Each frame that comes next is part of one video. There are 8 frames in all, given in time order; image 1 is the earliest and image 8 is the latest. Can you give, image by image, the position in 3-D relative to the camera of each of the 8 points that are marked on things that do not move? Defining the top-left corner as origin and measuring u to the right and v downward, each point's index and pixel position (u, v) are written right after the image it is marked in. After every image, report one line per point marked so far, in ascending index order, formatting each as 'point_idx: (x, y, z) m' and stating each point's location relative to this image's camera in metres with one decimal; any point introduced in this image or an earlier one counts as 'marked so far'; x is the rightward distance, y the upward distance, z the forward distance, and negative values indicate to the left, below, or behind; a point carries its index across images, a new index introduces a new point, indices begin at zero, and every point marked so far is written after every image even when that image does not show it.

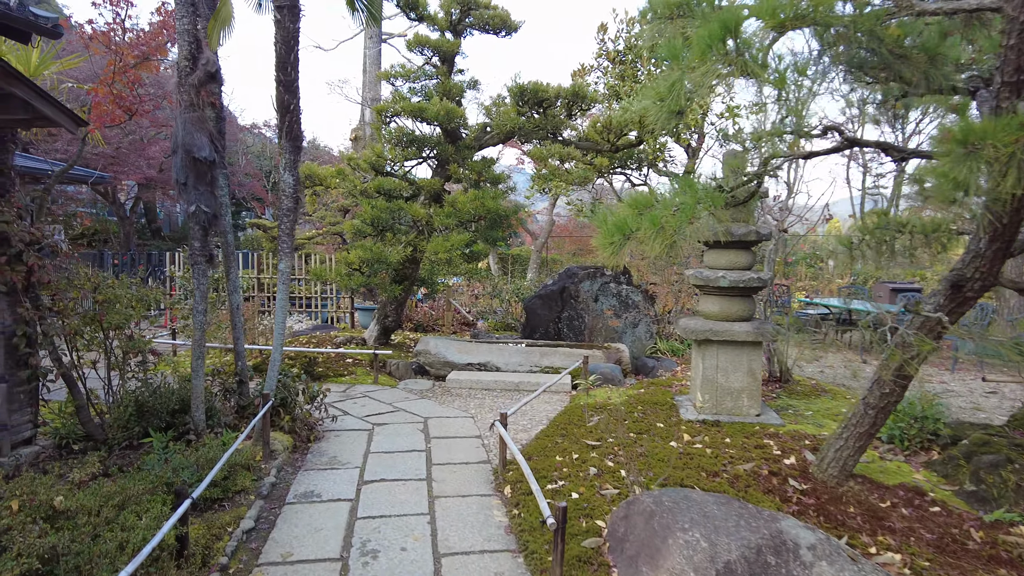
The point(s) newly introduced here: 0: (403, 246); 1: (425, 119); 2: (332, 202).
0: (-1.0, +0.4, +5.7) m
1: (-0.8, +1.5, +5.8) m
2: (-2.4, +1.1, +8.7) m
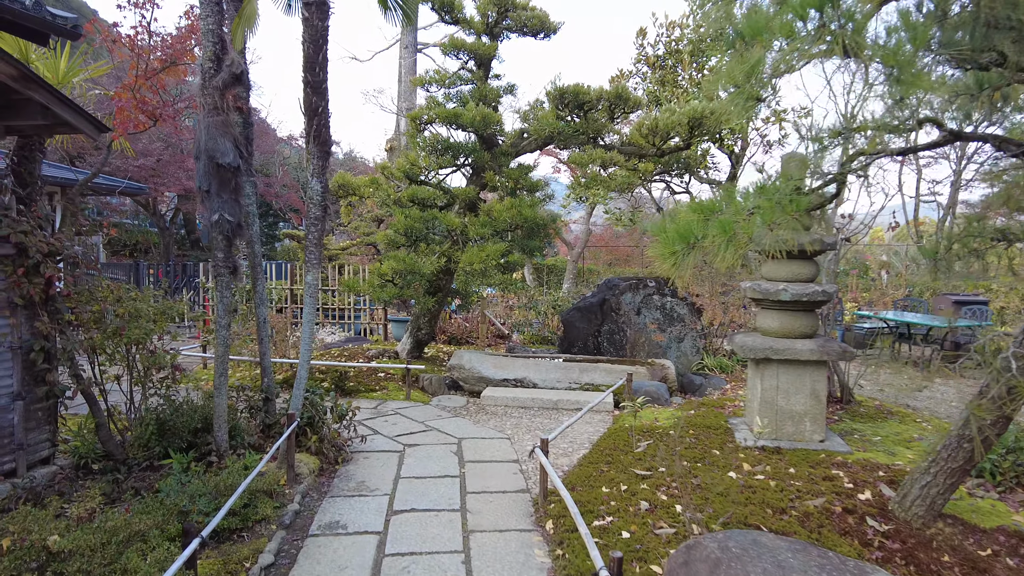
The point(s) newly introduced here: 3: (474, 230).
0: (-0.6, +0.3, +5.5) m
1: (-0.4, +1.4, +5.6) m
2: (-1.9, +1.0, +8.5) m
3: (-0.3, +0.5, +5.4) m
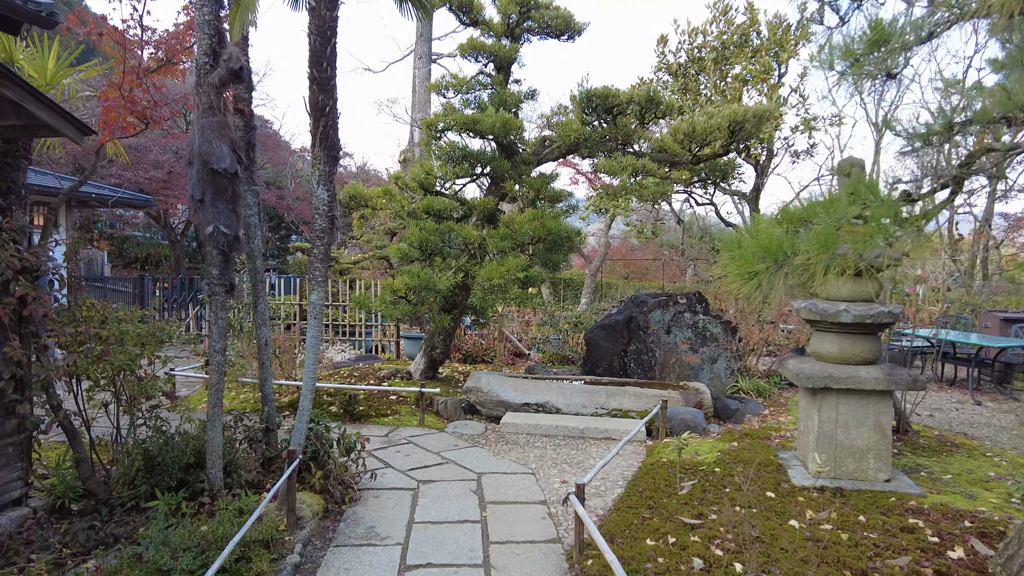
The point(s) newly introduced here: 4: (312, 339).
0: (-0.5, +0.1, +5.2) m
1: (-0.3, +1.3, +5.3) m
2: (-1.7, +0.8, +8.2) m
3: (-0.1, +0.3, +5.0) m
4: (-0.9, -0.2, +3.0) m
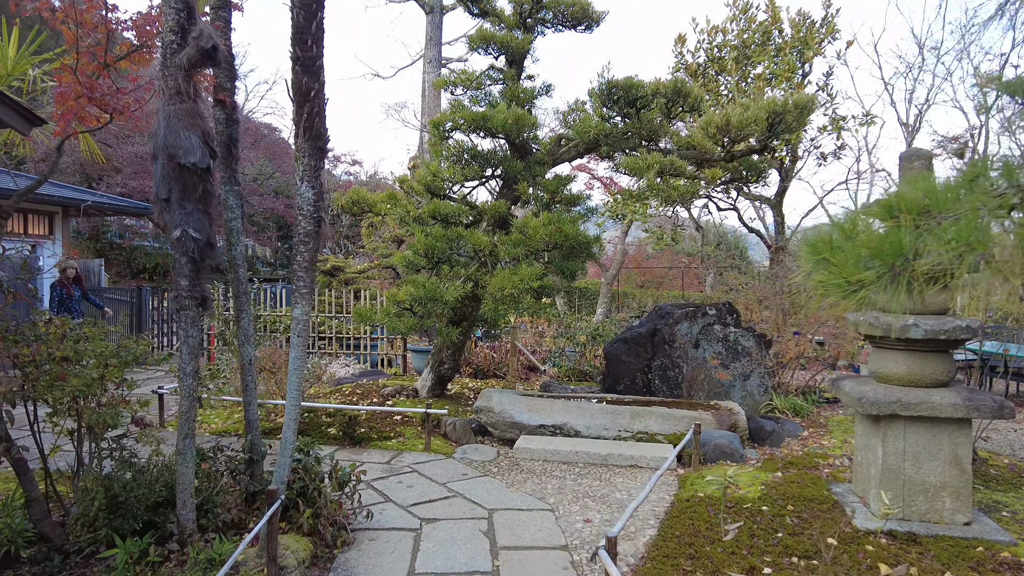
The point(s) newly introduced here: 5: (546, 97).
0: (-0.4, +0.1, +4.8) m
1: (-0.2, +1.2, +4.9) m
2: (-1.5, +0.7, +7.8) m
3: (0.0, +0.3, +4.6) m
4: (-0.8, -0.3, +2.6) m
5: (+0.3, +1.5, +5.0) m
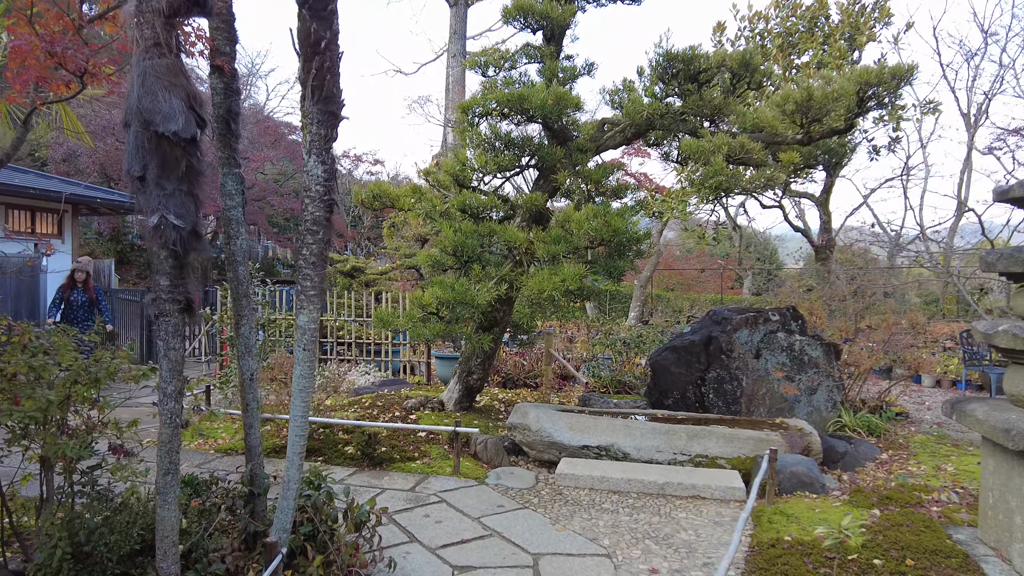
0: (-0.1, 0.0, +4.3) m
1: (+0.1, +1.2, +4.4) m
2: (-1.2, +0.6, +7.3) m
3: (+0.2, +0.2, +4.1) m
4: (-0.7, -0.3, +2.1) m
5: (+0.5, +1.4, +4.5) m
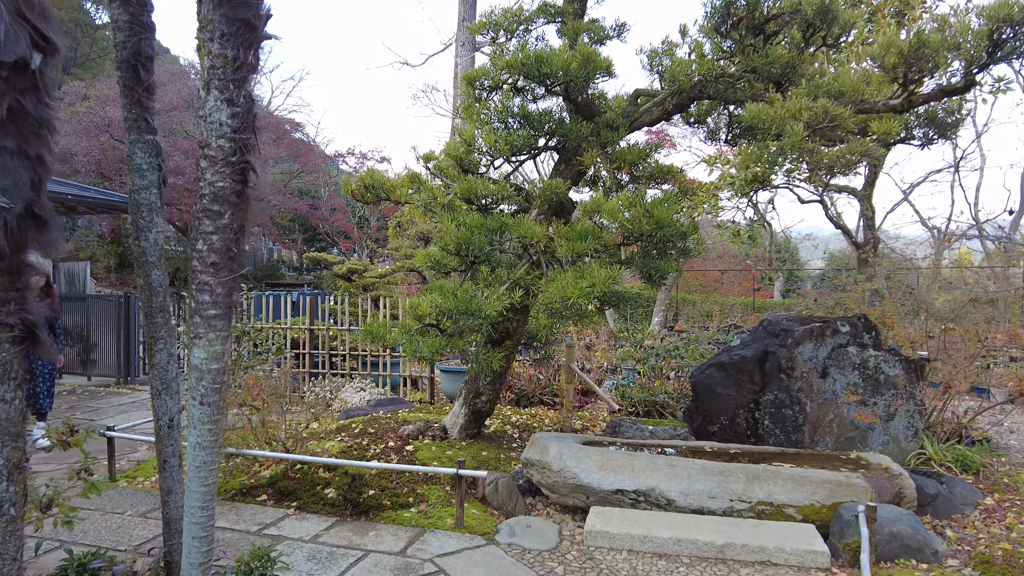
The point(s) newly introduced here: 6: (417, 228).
0: (0.0, 0.0, +3.5) m
1: (+0.2, +1.1, +3.6) m
2: (-1.0, +0.6, +6.6) m
3: (+0.3, +0.2, +3.3) m
4: (-0.6, -0.3, +1.3) m
5: (+0.6, +1.4, +3.7) m
6: (-0.9, +0.5, +6.0) m
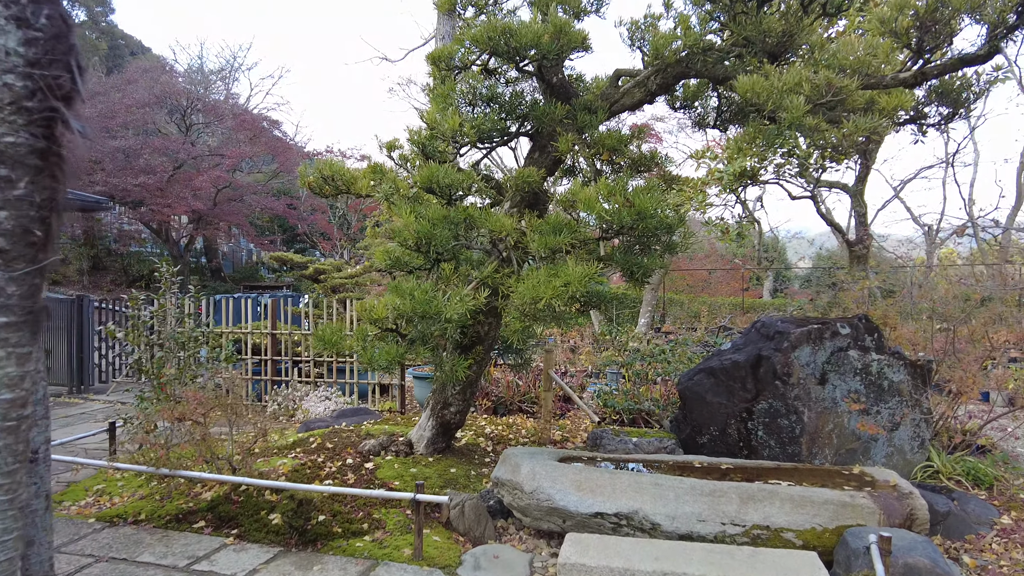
0: (-0.2, 0.0, +3.1) m
1: (0.0, +1.1, +3.3) m
2: (-1.2, +0.6, +6.2) m
3: (+0.1, +0.2, +3.0) m
4: (-0.7, -0.3, +1.0) m
5: (+0.4, +1.4, +3.4) m
6: (-1.1, +0.5, +5.6) m
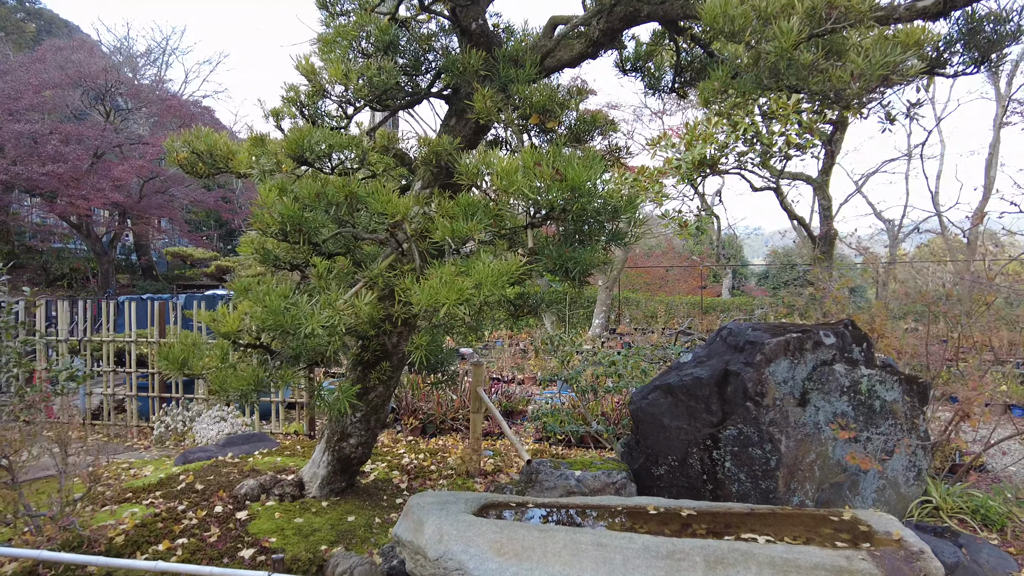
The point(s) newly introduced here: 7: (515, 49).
0: (-0.5, 0.0, +2.4) m
1: (-0.4, +1.1, +2.5) m
2: (-1.8, +0.6, +5.4) m
3: (-0.2, +0.2, +2.2) m
4: (-1.0, -0.3, +0.2) m
5: (+0.1, +1.4, +2.7) m
6: (-1.6, +0.5, +4.8) m
7: (0.0, +1.0, +2.7) m
